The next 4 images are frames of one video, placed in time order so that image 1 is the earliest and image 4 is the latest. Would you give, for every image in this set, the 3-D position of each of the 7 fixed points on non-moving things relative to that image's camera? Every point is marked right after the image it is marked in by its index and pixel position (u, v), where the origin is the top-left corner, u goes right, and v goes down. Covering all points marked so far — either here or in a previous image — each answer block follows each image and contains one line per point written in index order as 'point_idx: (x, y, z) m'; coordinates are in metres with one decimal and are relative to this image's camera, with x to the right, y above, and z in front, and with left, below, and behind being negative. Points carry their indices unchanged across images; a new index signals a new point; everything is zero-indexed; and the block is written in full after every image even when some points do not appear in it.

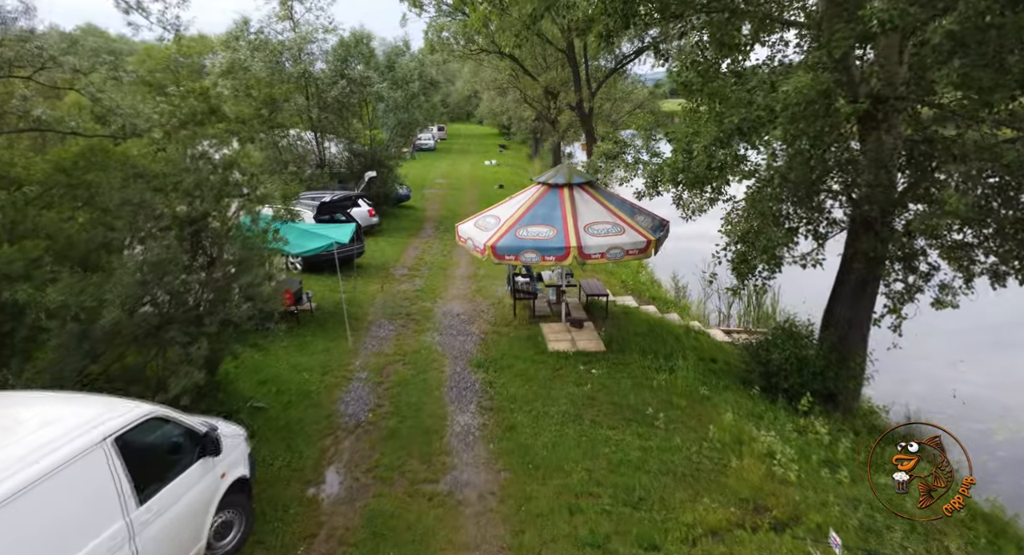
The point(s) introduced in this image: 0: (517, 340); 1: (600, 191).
0: (+0.1, -1.3, +11.5) m
1: (+1.9, +1.7, +11.9) m
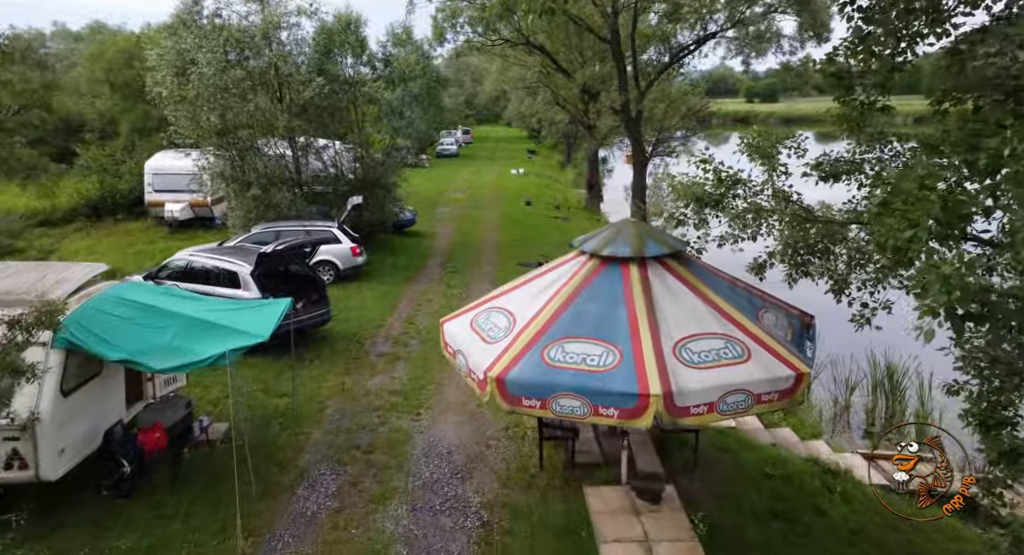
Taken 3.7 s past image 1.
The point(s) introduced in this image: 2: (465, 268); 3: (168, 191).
0: (+0.4, -2.9, +6.4) m
1: (+2.2, +0.1, +6.8) m
2: (-1.4, +0.3, +17.5) m
3: (-11.7, +2.9, +19.5) m
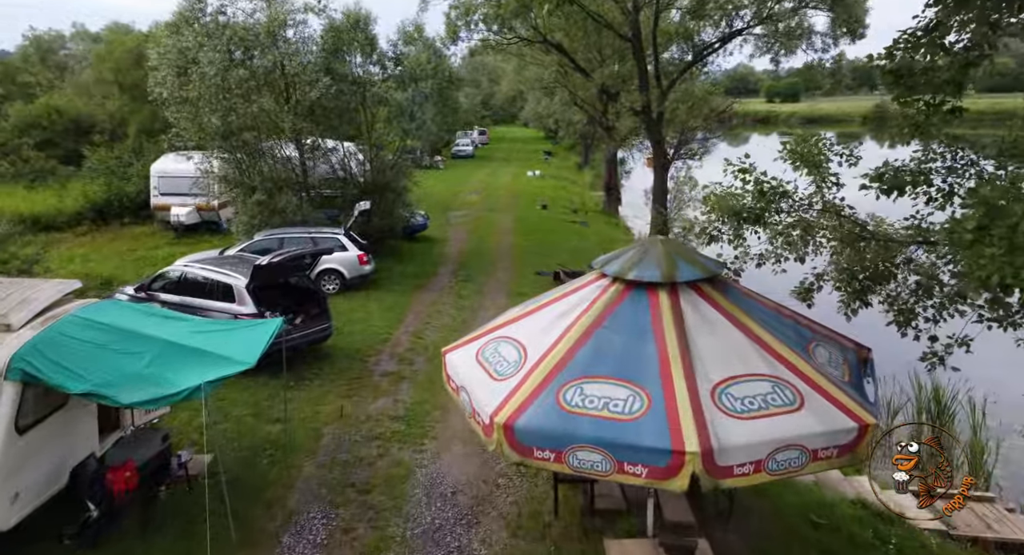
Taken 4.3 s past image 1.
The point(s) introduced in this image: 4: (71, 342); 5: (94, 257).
0: (+0.5, -3.1, +5.6) m
1: (+2.3, -0.2, +5.9) m
2: (-1.0, 0.0, +16.7) m
3: (-11.2, +2.8, +19.0) m
4: (-4.6, -0.7, +6.0) m
5: (-11.8, +0.6, +16.2) m
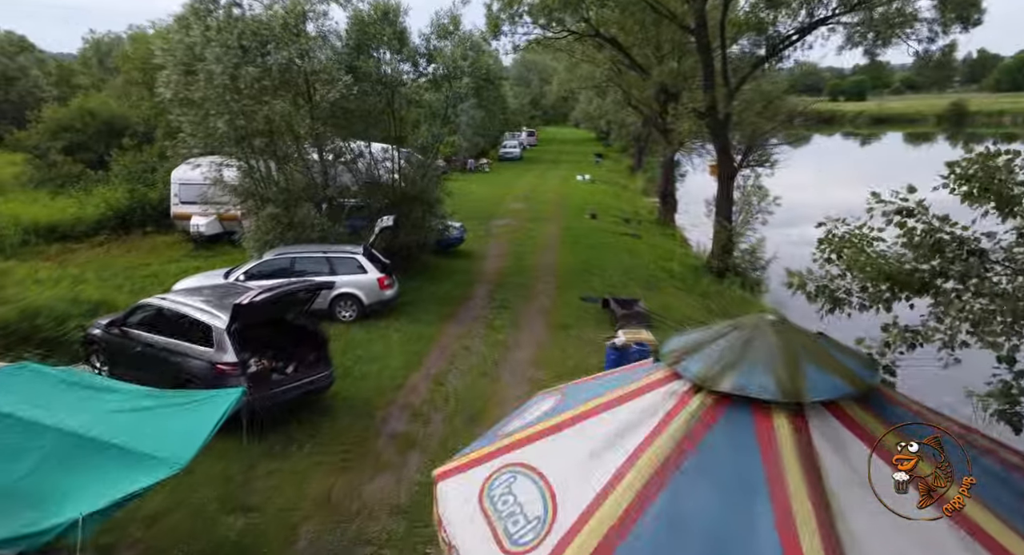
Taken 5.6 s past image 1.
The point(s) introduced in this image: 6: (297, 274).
0: (+0.6, -3.8, +3.5) m
1: (+2.5, -0.9, +3.6) m
2: (+0.1, -0.6, +14.7) m
3: (-9.8, +2.3, +17.8) m
4: (-4.4, -1.2, +4.3) m
5: (-10.7, +0.2, +15.0) m
6: (-4.7, +0.1, +12.7) m
